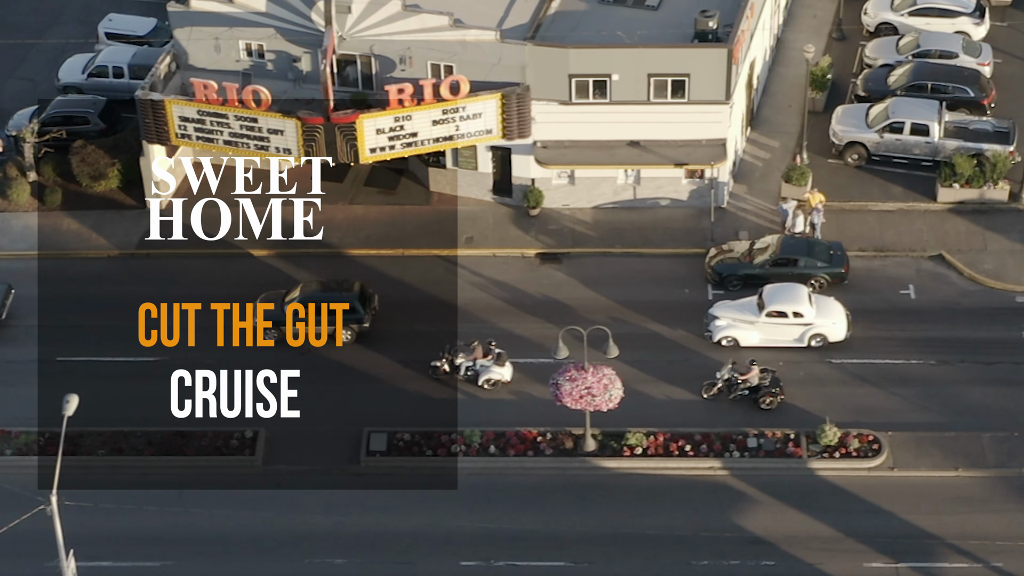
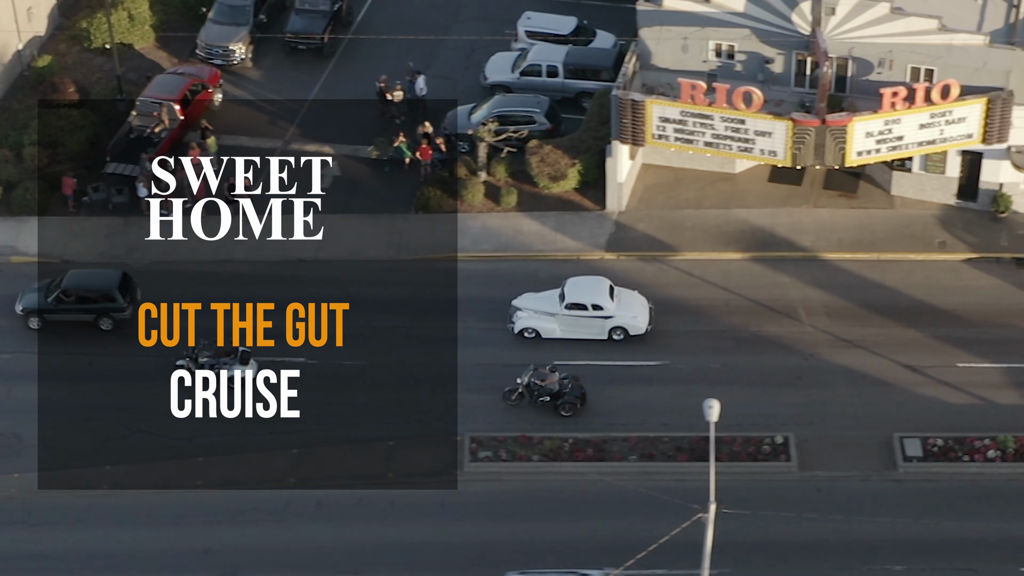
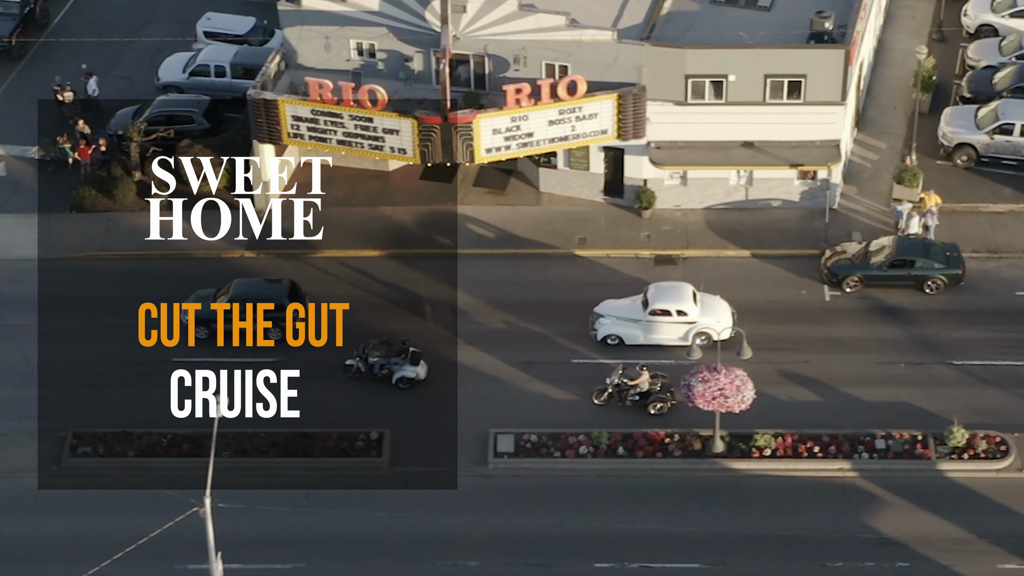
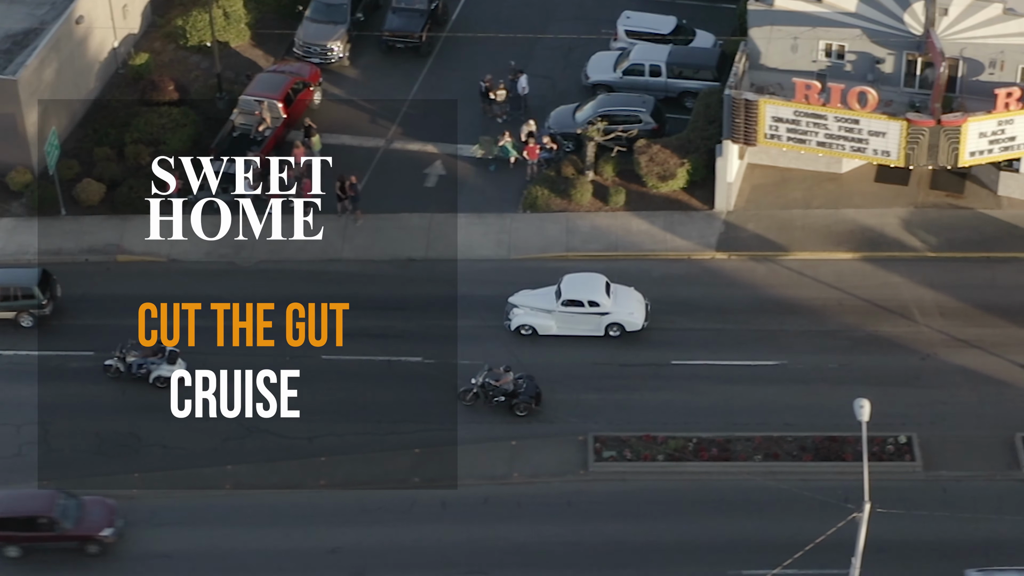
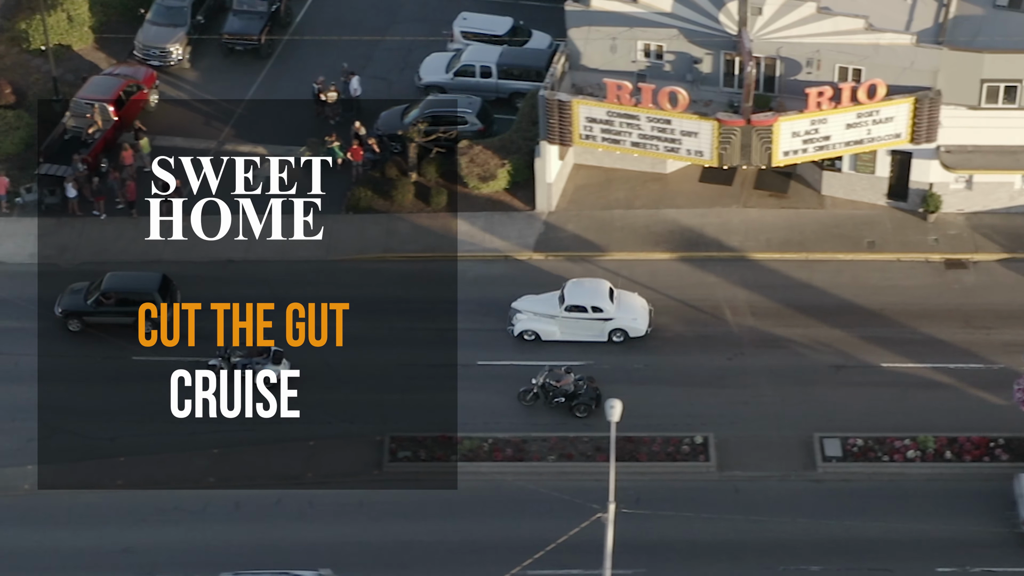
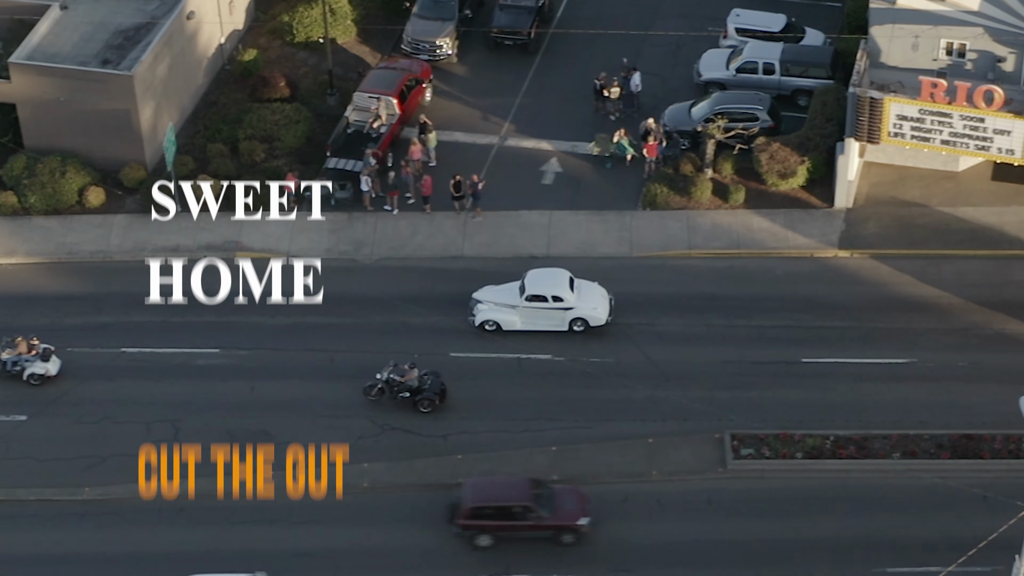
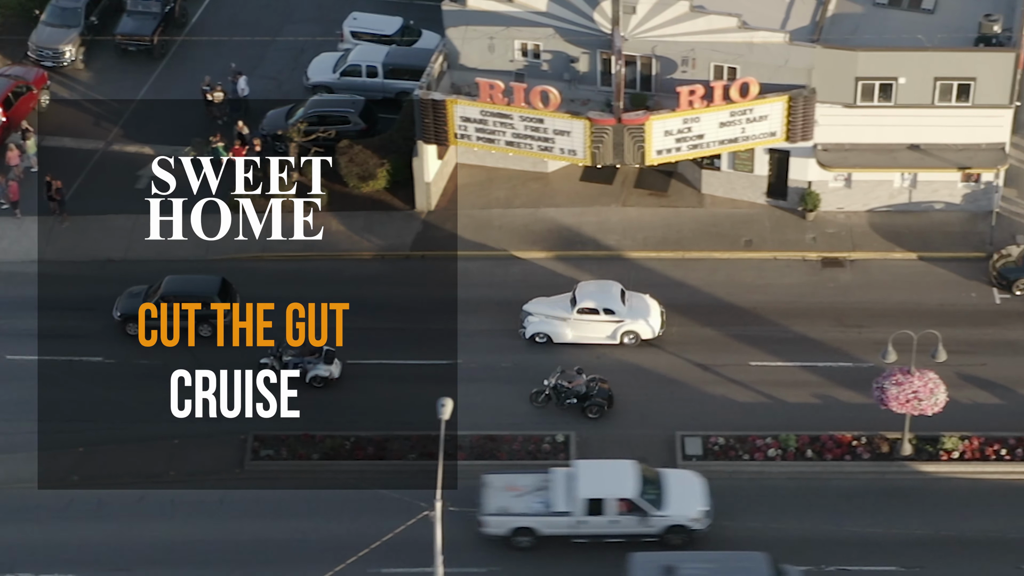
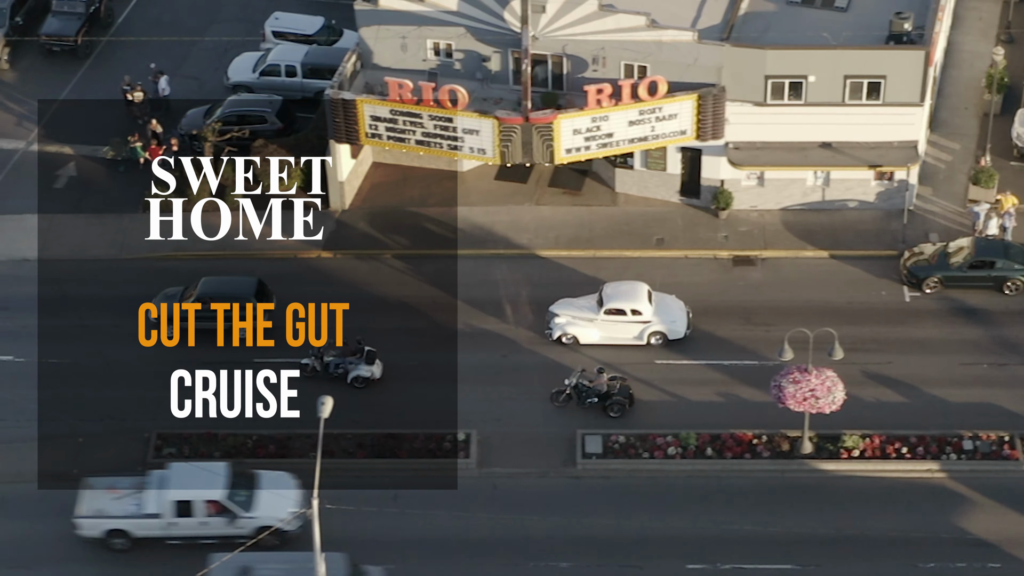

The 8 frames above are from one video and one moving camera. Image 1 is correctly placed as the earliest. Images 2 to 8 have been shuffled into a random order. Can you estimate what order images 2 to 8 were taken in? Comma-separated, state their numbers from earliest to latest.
3, 8, 7, 5, 2, 4, 6
